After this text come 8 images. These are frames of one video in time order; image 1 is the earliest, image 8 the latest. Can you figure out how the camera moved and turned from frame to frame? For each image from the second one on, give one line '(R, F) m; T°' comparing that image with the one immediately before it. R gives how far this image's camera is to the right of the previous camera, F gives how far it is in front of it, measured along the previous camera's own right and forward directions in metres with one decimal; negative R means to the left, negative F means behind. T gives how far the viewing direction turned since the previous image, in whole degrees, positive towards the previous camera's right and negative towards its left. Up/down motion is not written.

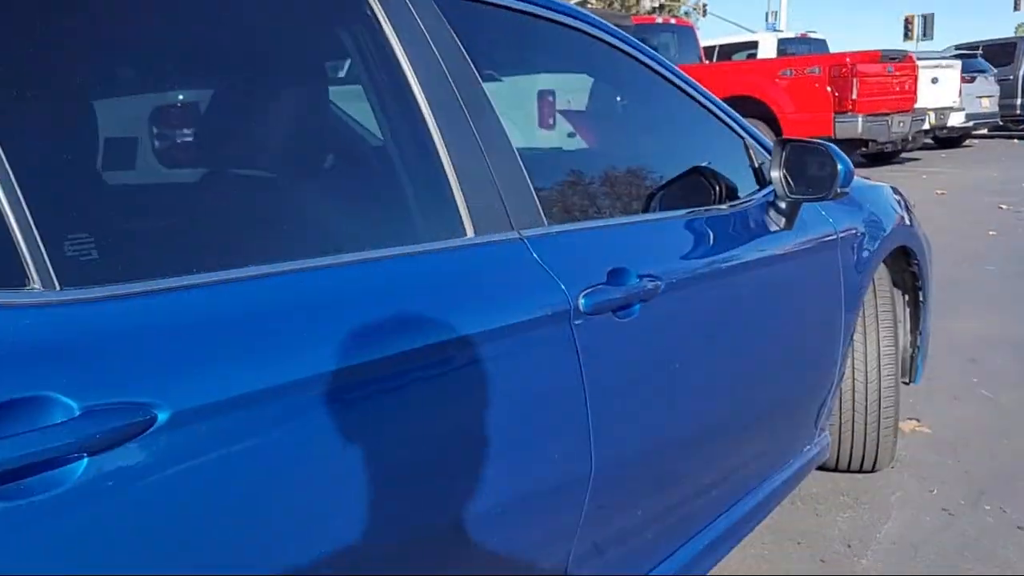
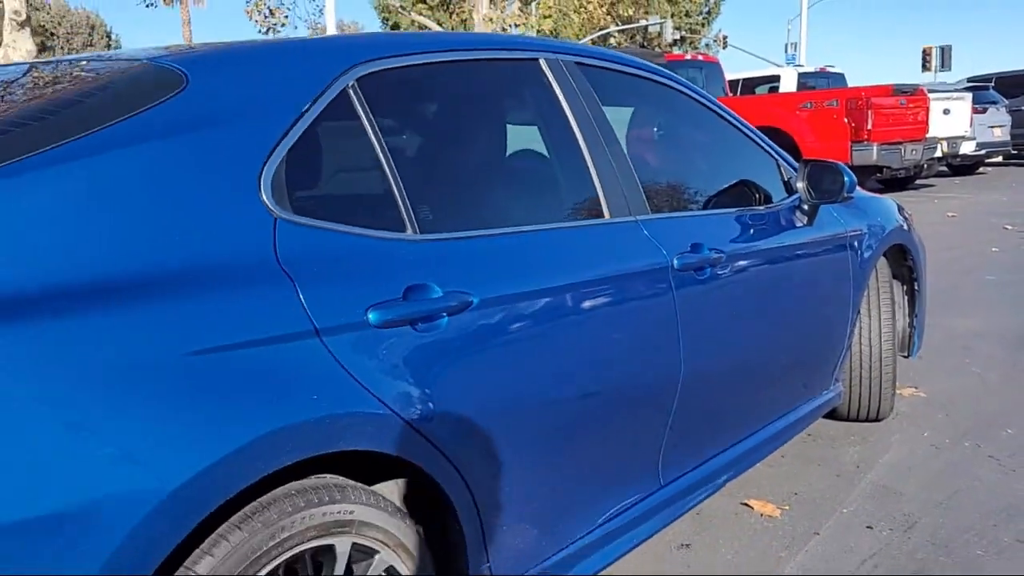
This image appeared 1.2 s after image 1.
(-0.3, -1.1) m; -1°
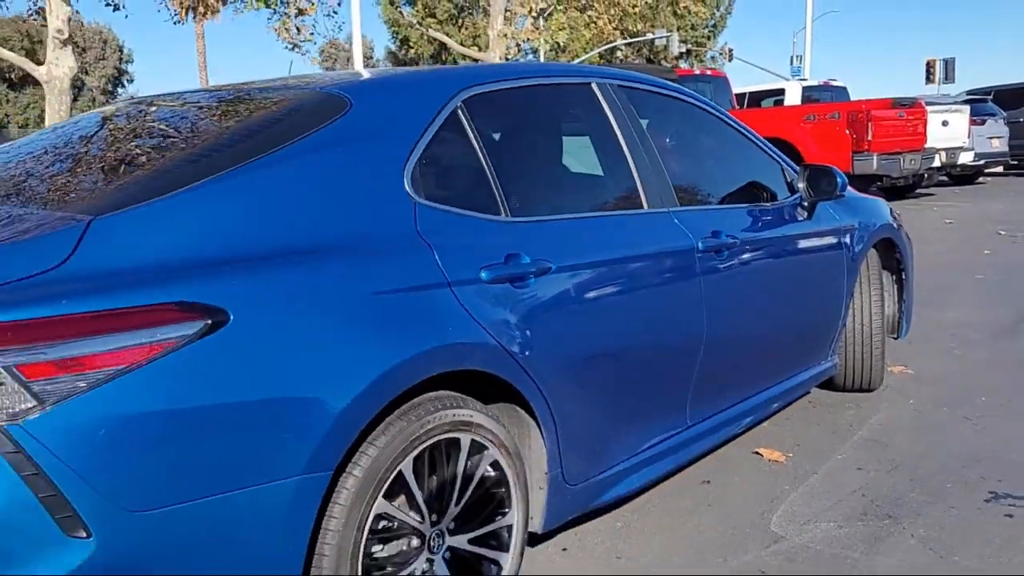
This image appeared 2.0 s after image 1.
(-0.2, -0.7) m; 0°
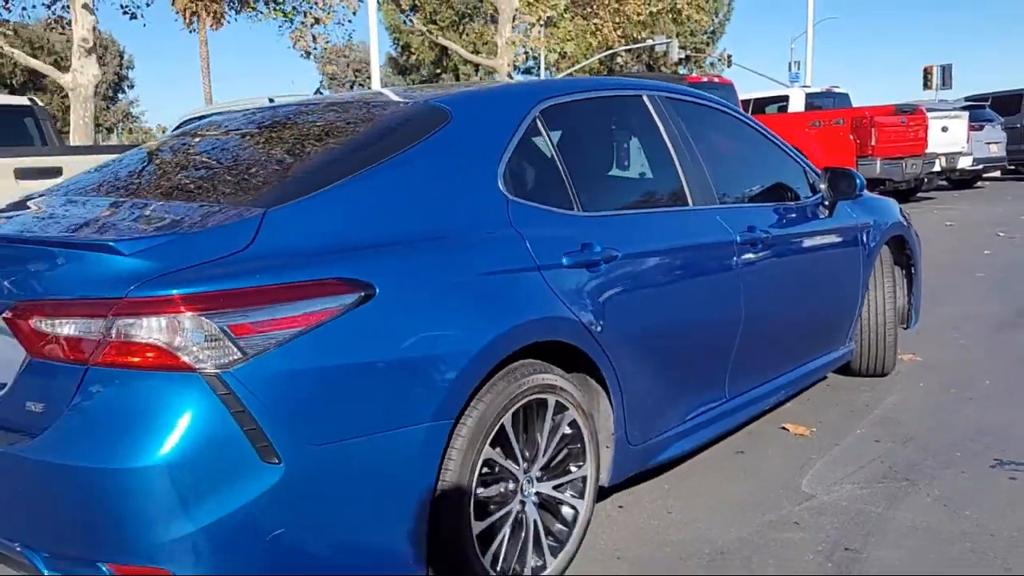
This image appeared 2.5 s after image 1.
(-0.3, -0.5) m; 0°
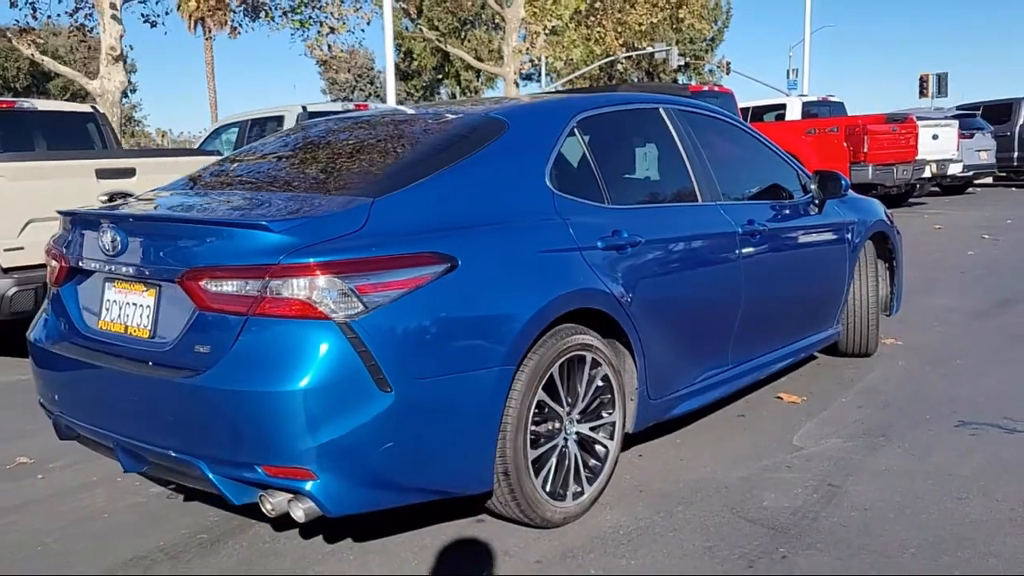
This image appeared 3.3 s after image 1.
(-0.2, -0.7) m; 0°
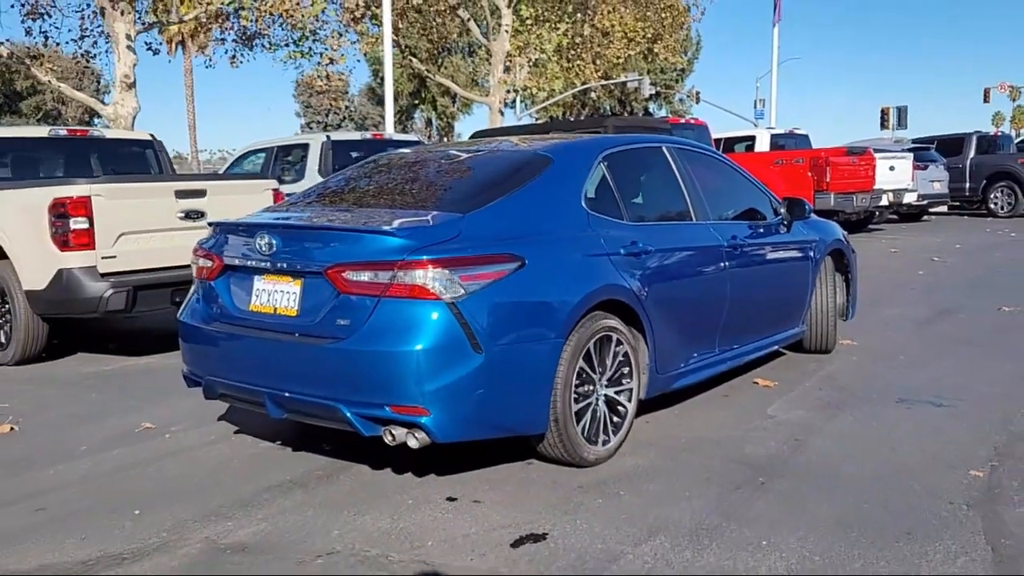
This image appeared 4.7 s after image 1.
(-0.4, -1.2) m; +2°
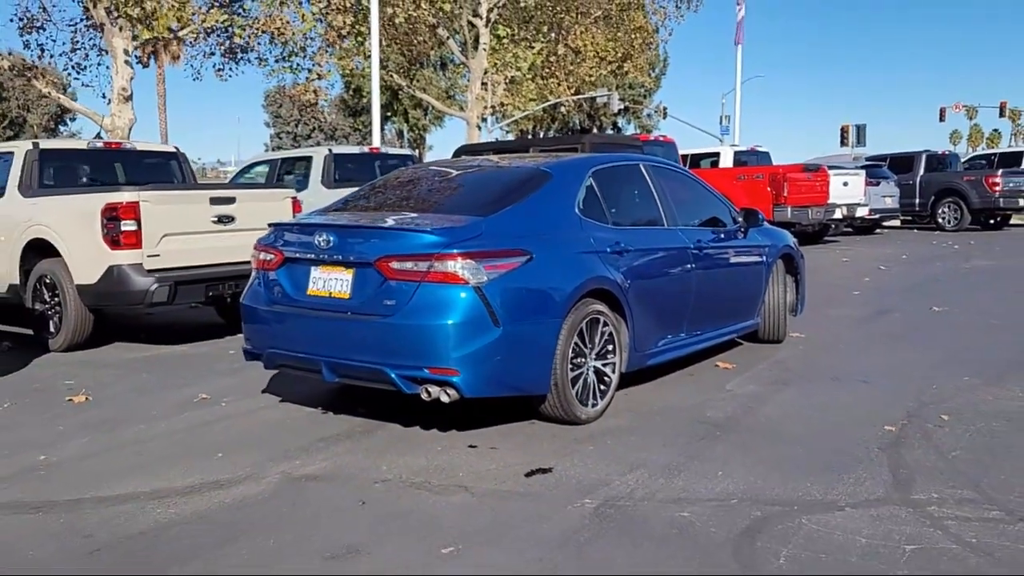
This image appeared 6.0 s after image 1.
(-0.3, -1.1) m; +2°
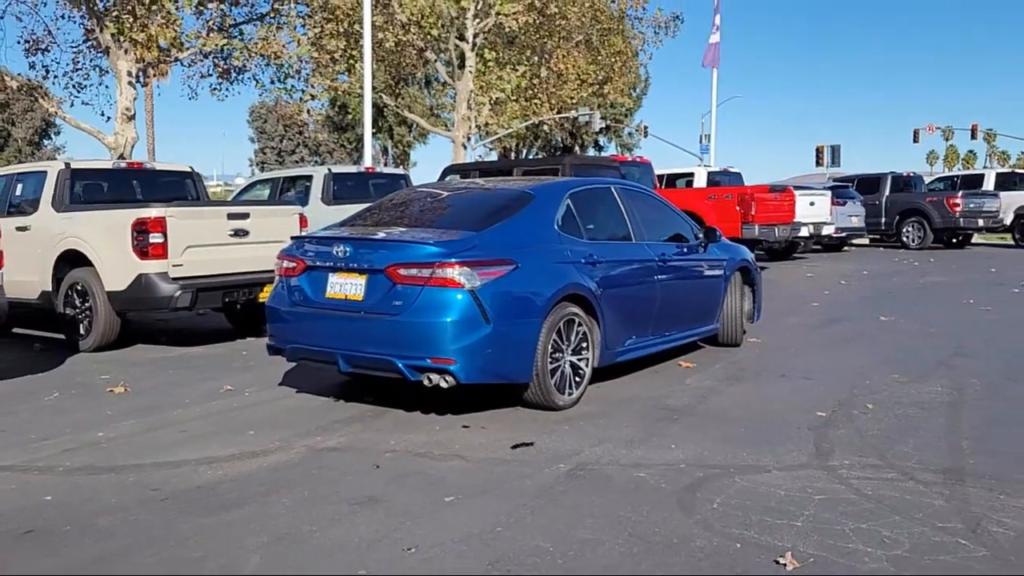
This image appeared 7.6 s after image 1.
(0.0, -1.0) m; +1°
